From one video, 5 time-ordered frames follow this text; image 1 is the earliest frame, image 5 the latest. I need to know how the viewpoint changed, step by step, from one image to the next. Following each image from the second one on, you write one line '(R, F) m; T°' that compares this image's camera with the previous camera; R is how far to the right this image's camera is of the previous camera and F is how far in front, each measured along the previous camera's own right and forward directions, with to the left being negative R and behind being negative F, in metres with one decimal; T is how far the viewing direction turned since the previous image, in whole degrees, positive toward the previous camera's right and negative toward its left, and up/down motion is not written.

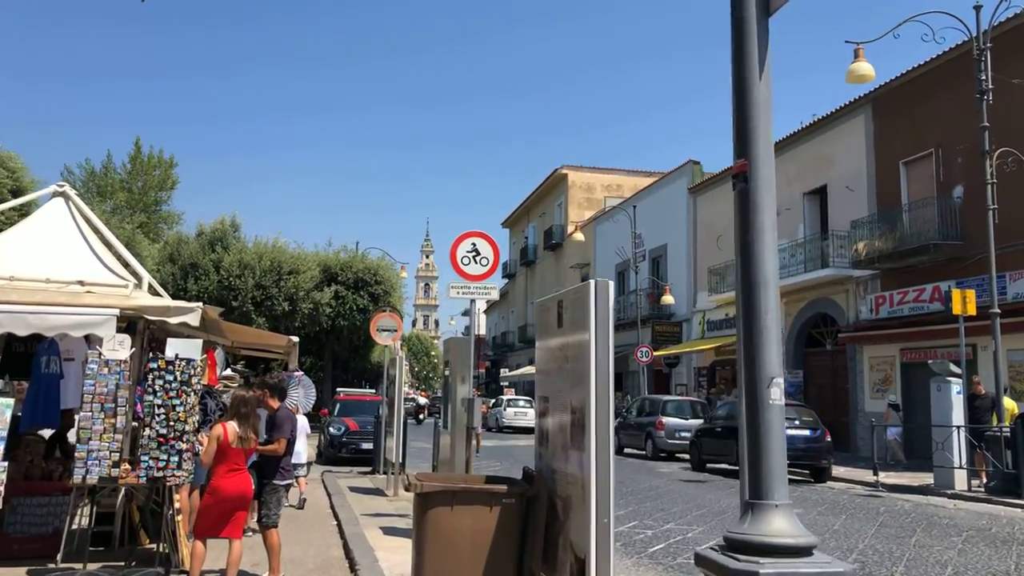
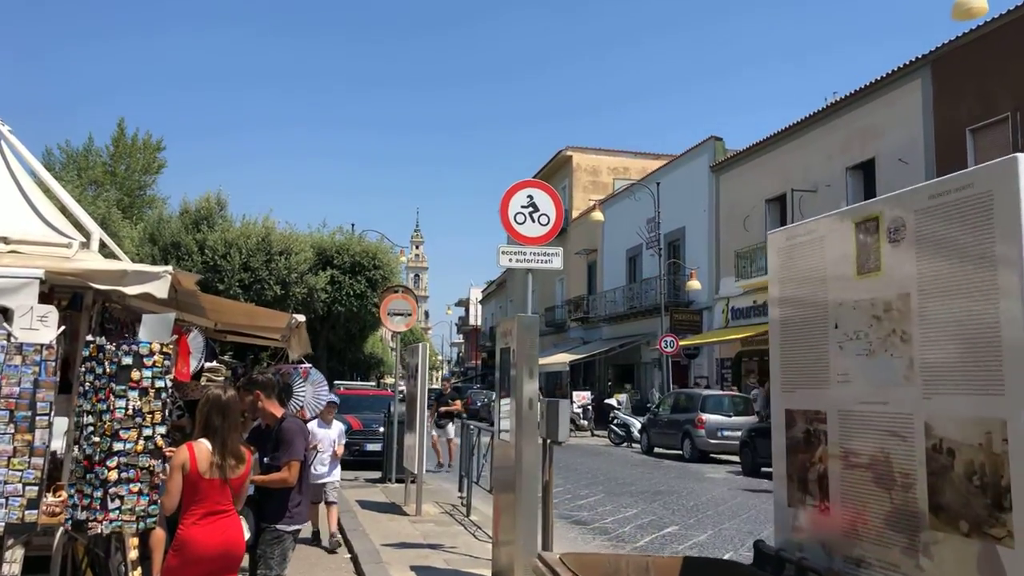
(-0.7, +2.2) m; +1°
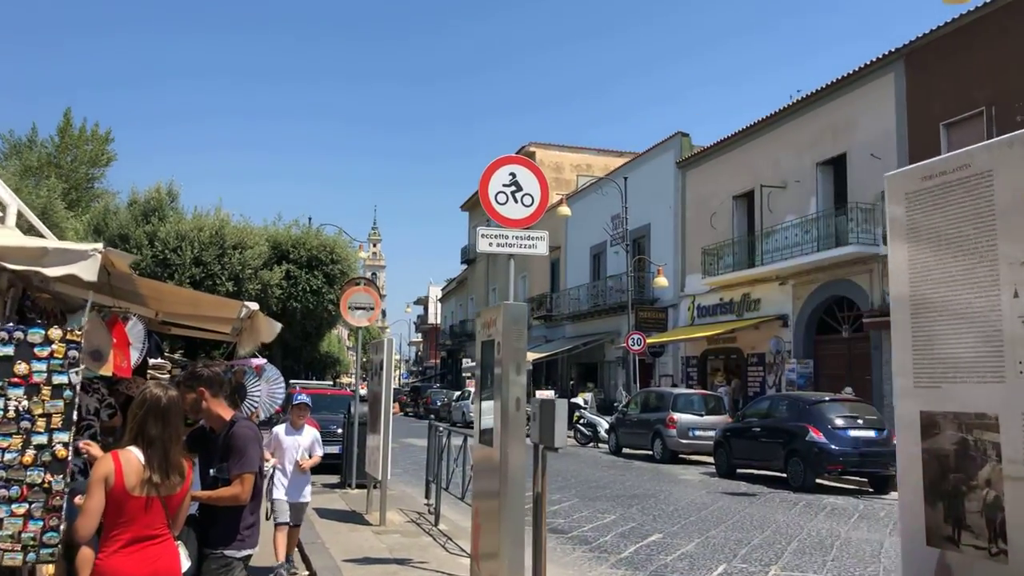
(-0.2, +0.7) m; +3°
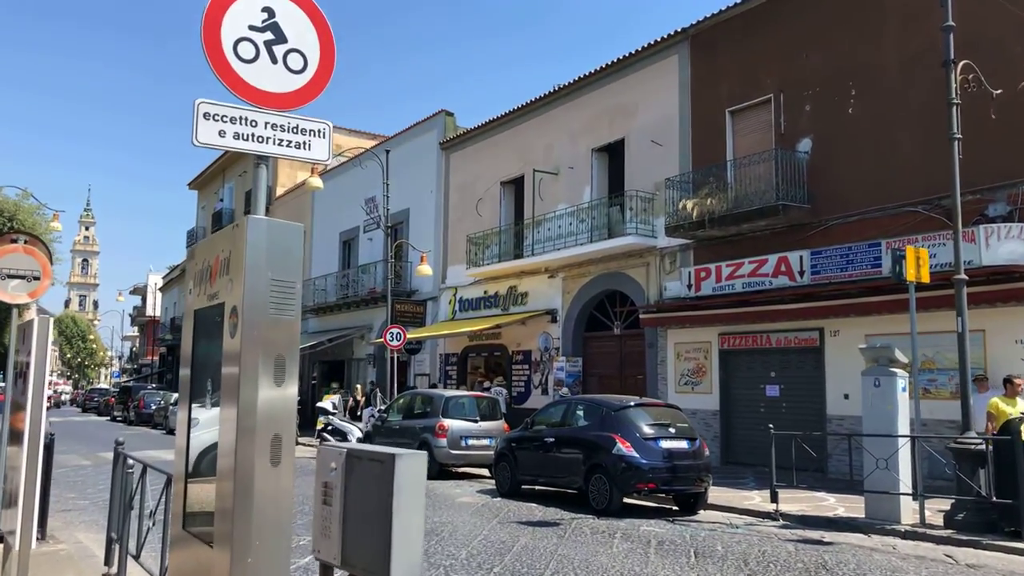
(-0.1, +2.9) m; +17°
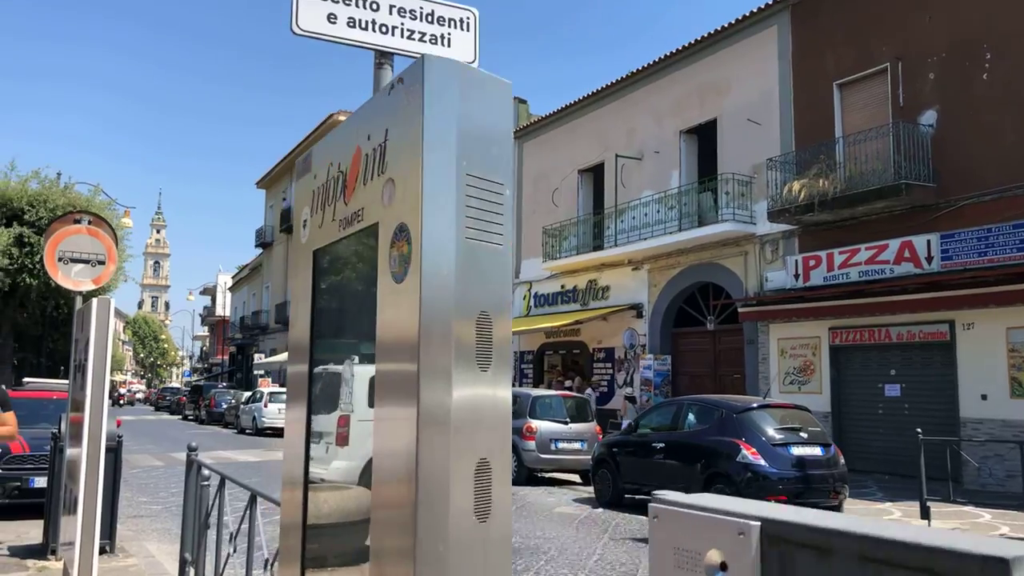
(-0.5, +1.1) m; -4°
